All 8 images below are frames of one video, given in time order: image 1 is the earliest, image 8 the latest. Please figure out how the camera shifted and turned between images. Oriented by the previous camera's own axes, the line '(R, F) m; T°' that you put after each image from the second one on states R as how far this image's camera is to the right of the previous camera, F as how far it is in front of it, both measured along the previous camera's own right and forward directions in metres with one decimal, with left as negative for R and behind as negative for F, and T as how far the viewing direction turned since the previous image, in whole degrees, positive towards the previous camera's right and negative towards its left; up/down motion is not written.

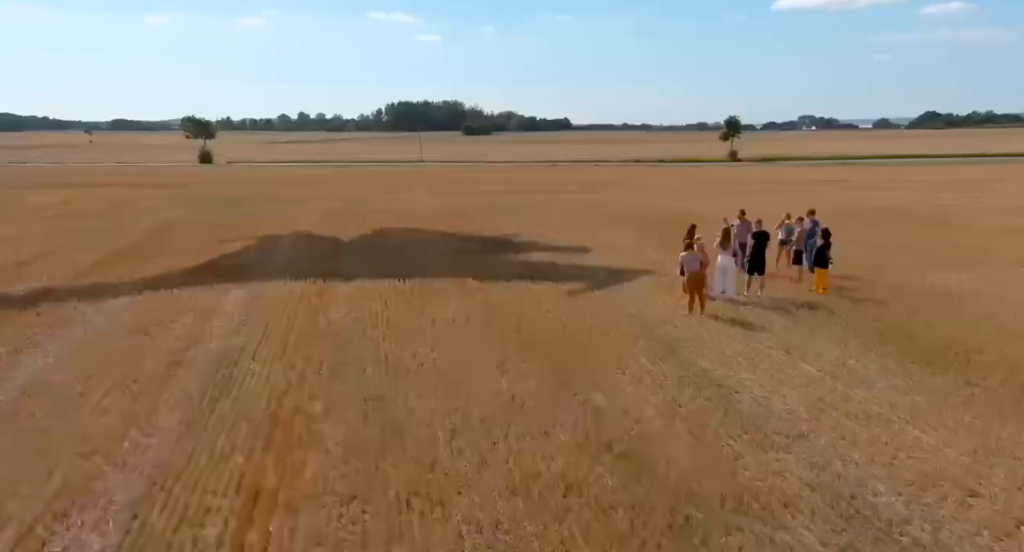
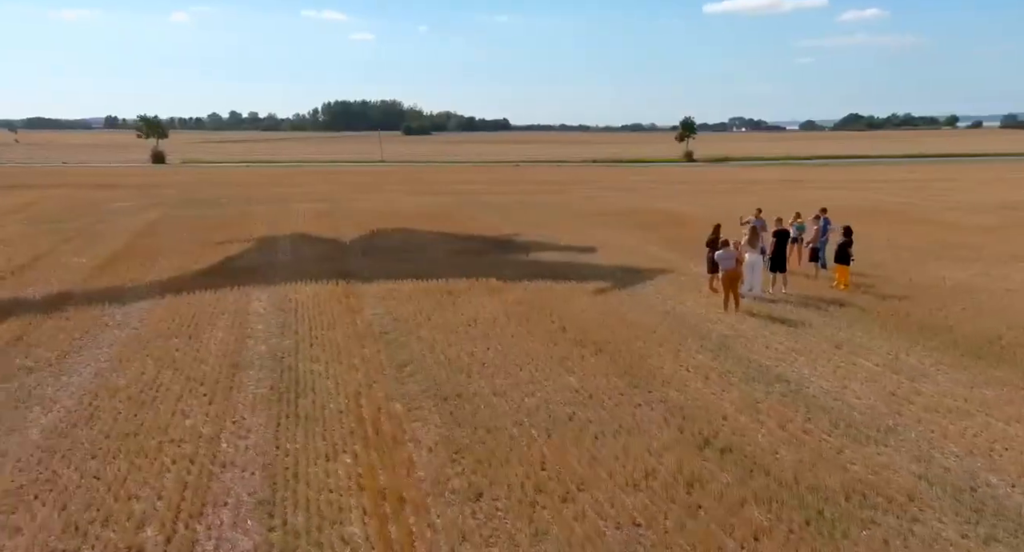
(-1.1, +0.1) m; +1°
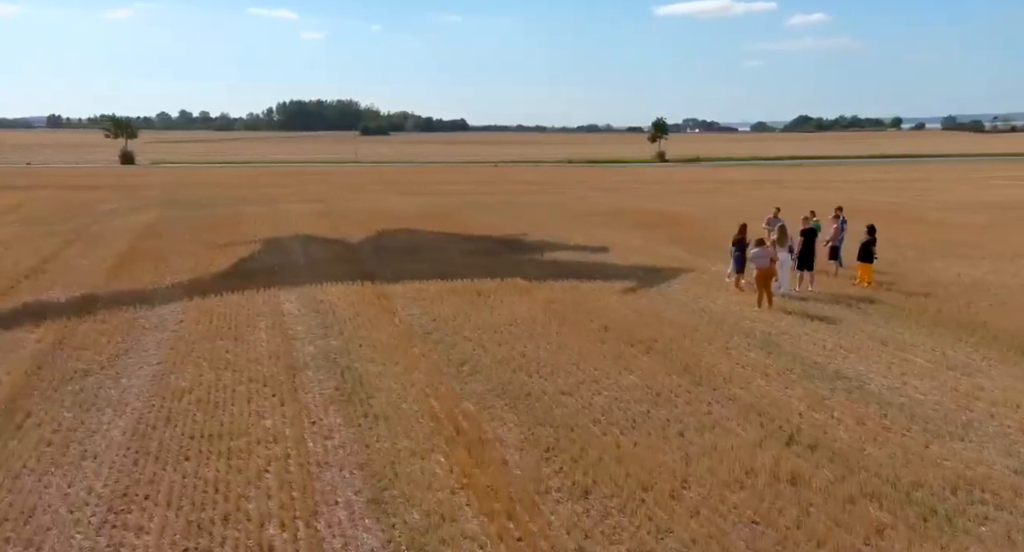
(-0.8, 0.0) m; 0°
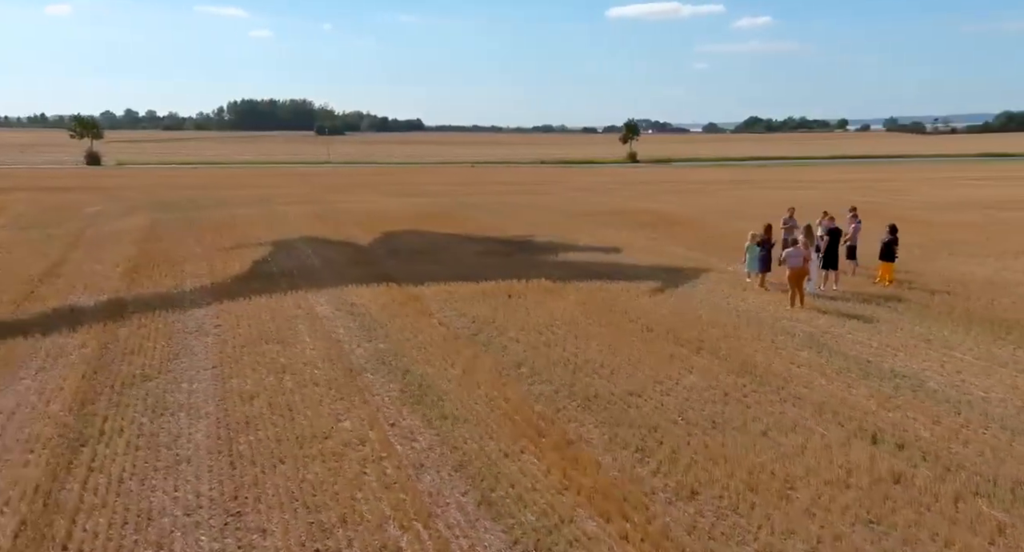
(-0.8, 0.0) m; 0°
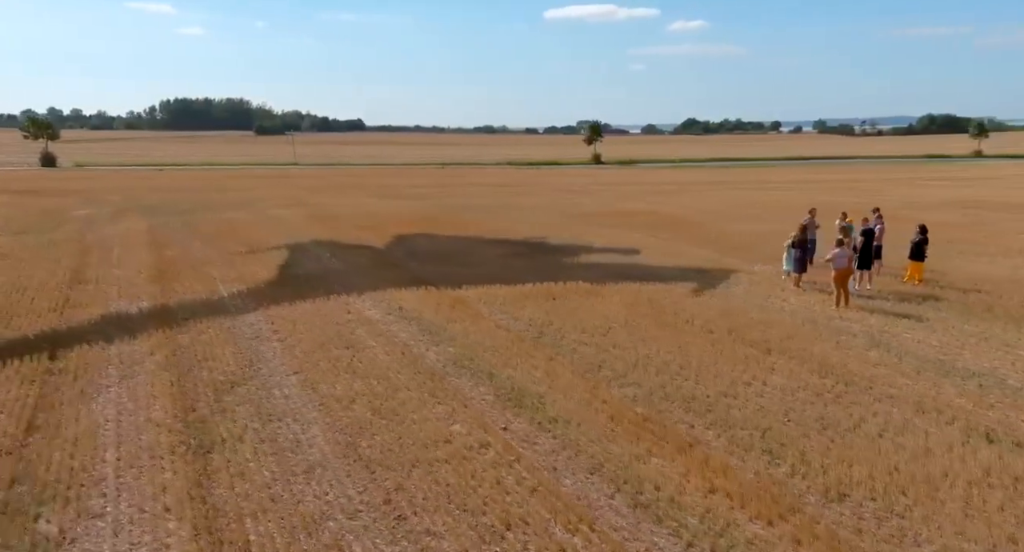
(-1.1, 0.0) m; 0°
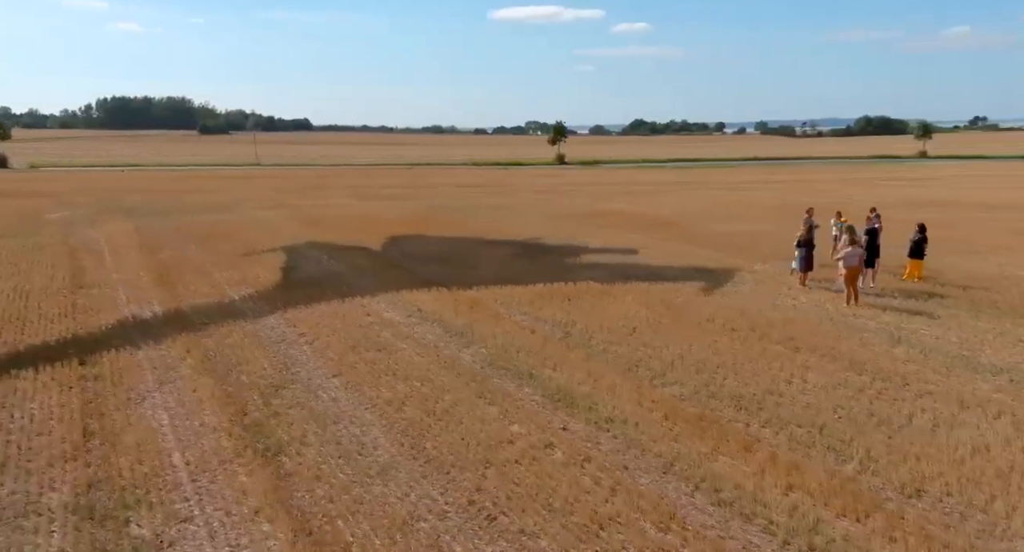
(-0.7, -0.1) m; +1°
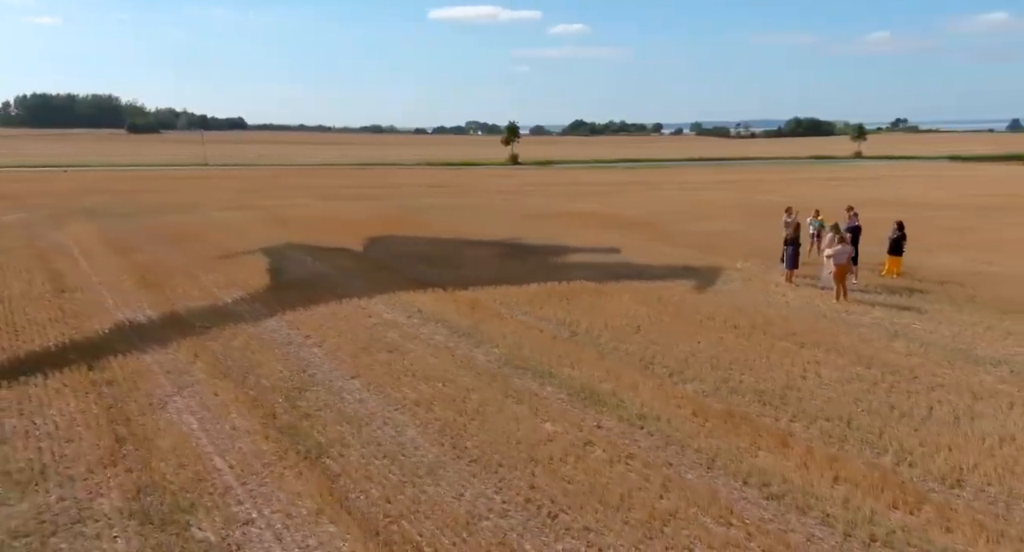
(-0.6, -0.1) m; +2°
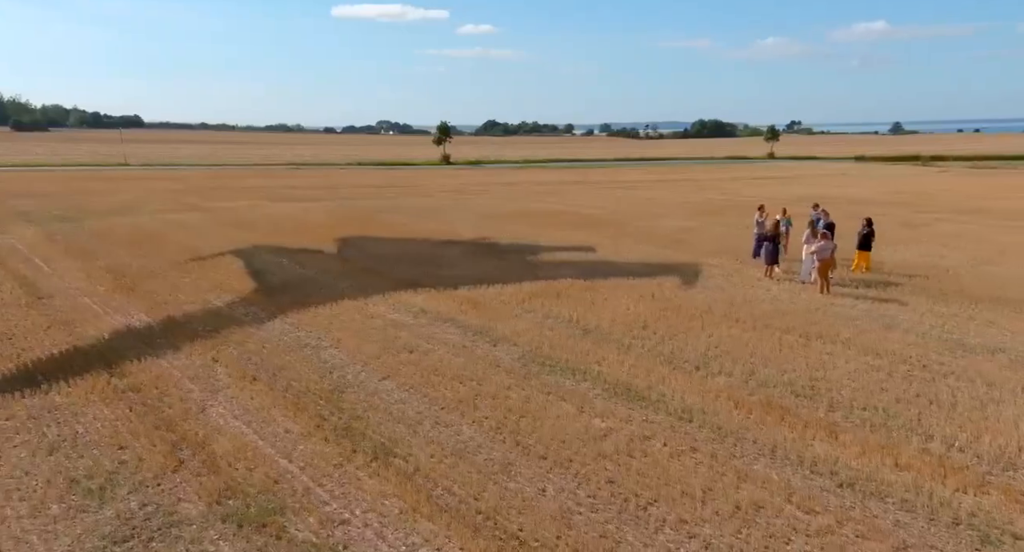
(-0.9, -0.1) m; +3°
